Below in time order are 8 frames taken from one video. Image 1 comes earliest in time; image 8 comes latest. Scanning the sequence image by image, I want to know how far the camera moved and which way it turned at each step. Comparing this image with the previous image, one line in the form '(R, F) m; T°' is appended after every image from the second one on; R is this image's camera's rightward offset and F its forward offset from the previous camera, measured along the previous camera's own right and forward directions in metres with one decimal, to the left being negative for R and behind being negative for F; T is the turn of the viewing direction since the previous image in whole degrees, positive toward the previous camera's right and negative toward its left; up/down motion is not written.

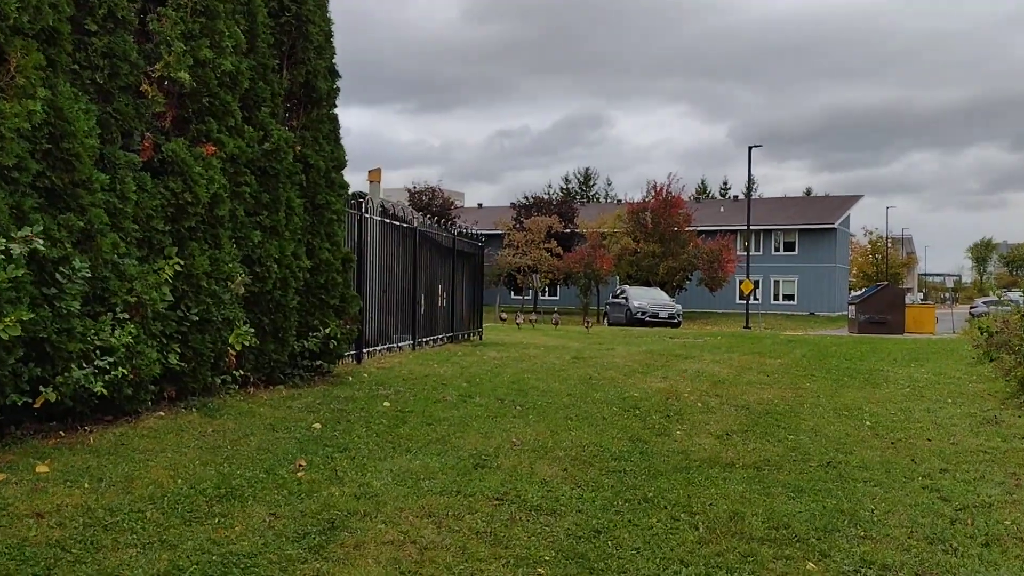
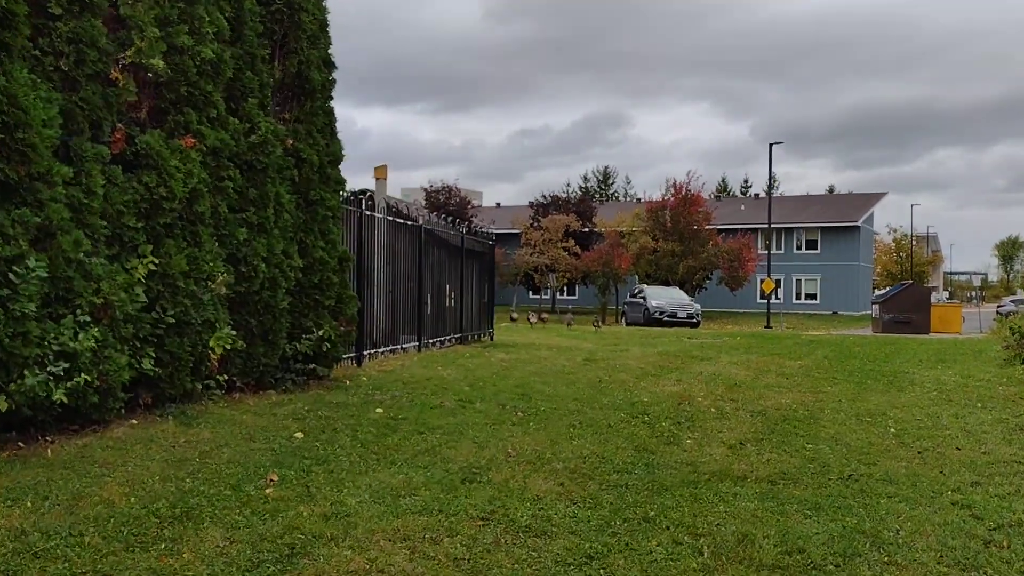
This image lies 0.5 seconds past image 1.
(+0.1, +0.4) m; -1°
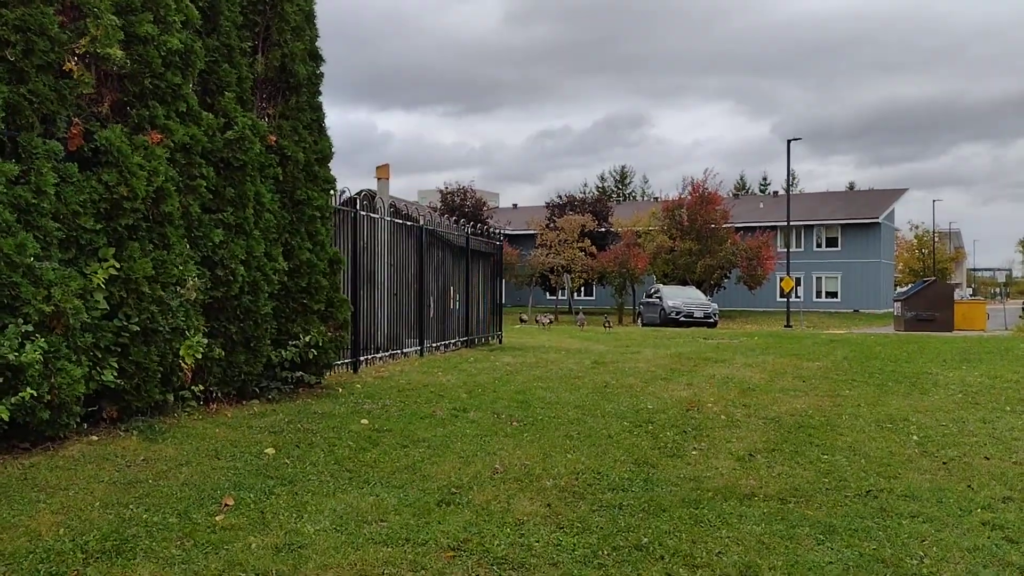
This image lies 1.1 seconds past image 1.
(+0.2, +0.4) m; -1°
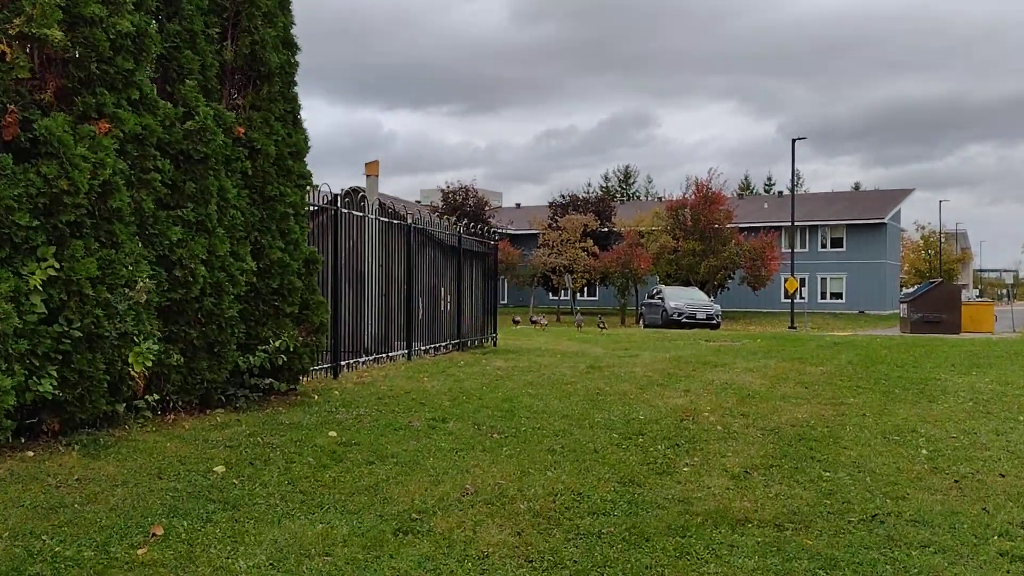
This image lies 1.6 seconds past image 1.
(+0.2, +0.4) m; 0°
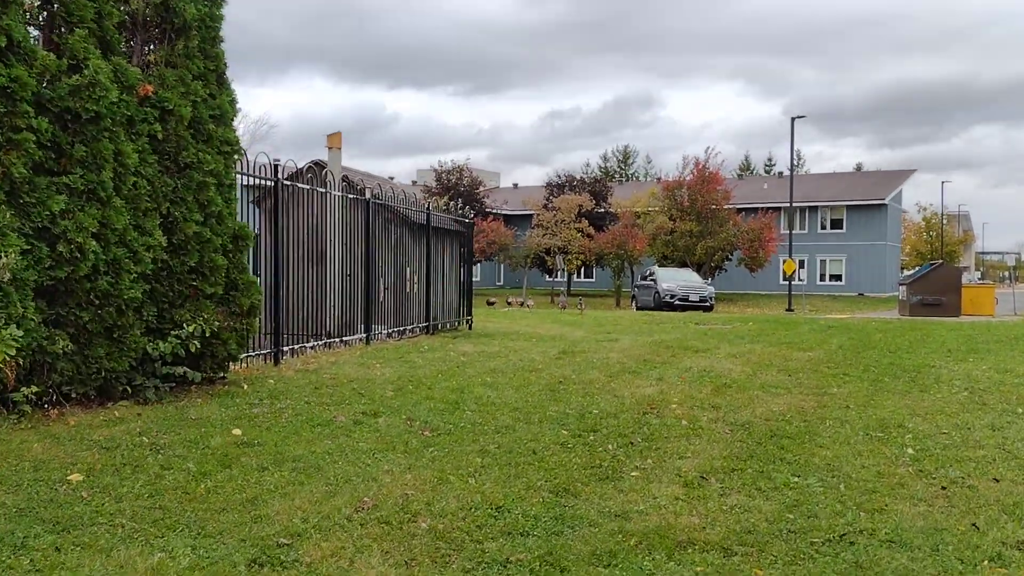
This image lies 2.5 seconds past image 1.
(+0.4, +0.7) m; 0°
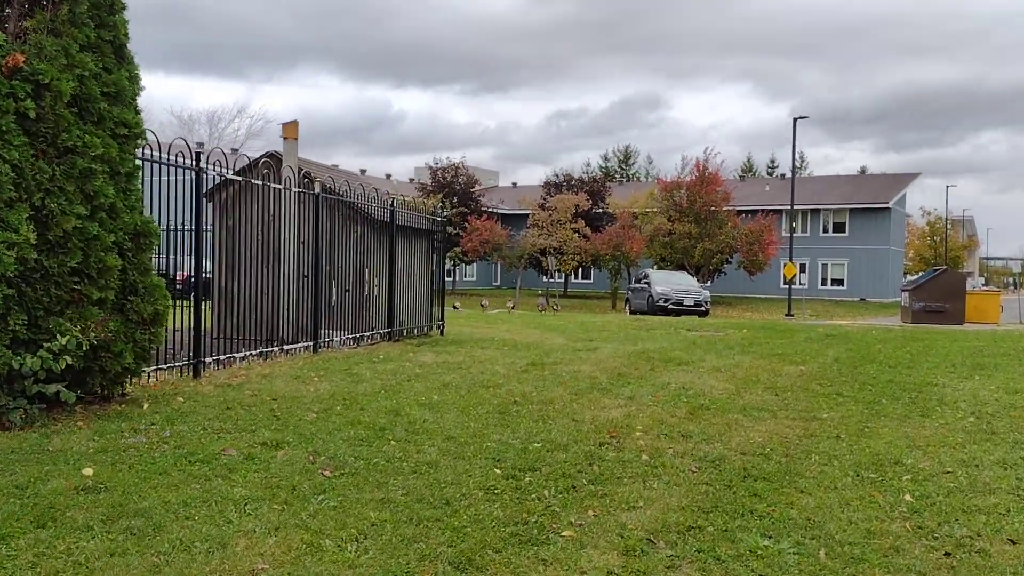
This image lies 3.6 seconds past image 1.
(+0.4, +0.9) m; 0°
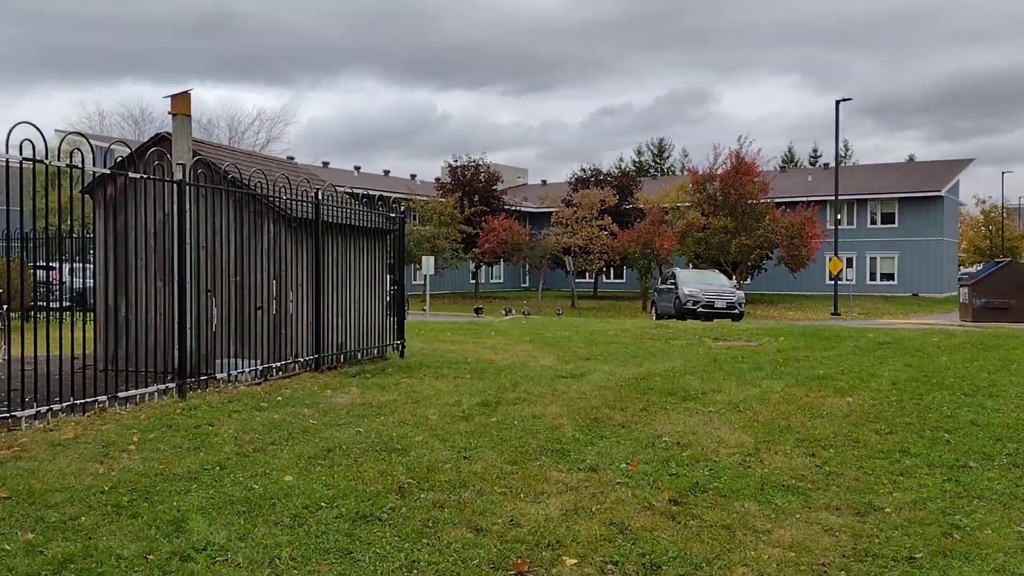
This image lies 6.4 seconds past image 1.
(+0.8, +2.5) m; -3°
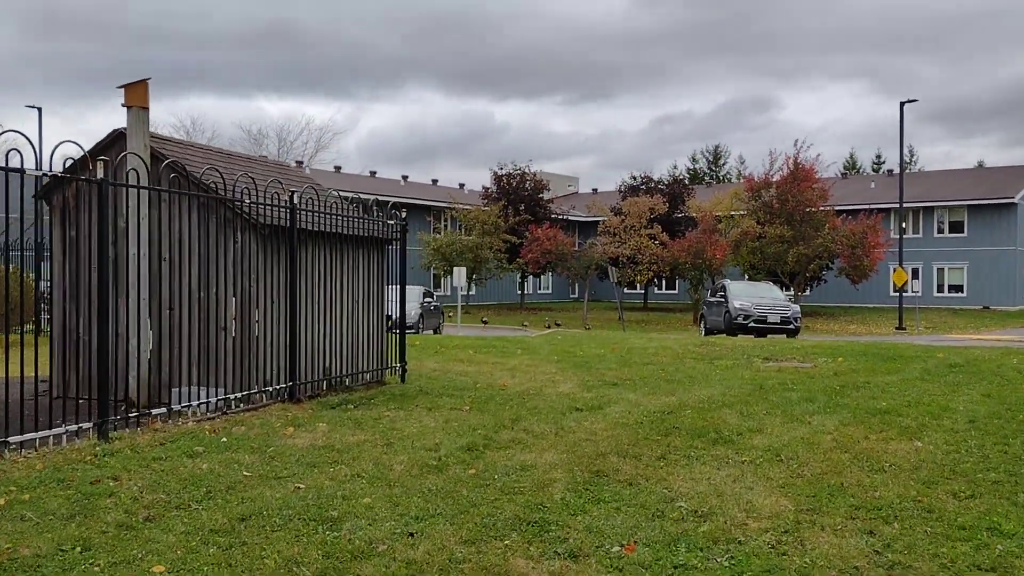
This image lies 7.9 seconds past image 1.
(+0.4, +1.2) m; -4°
